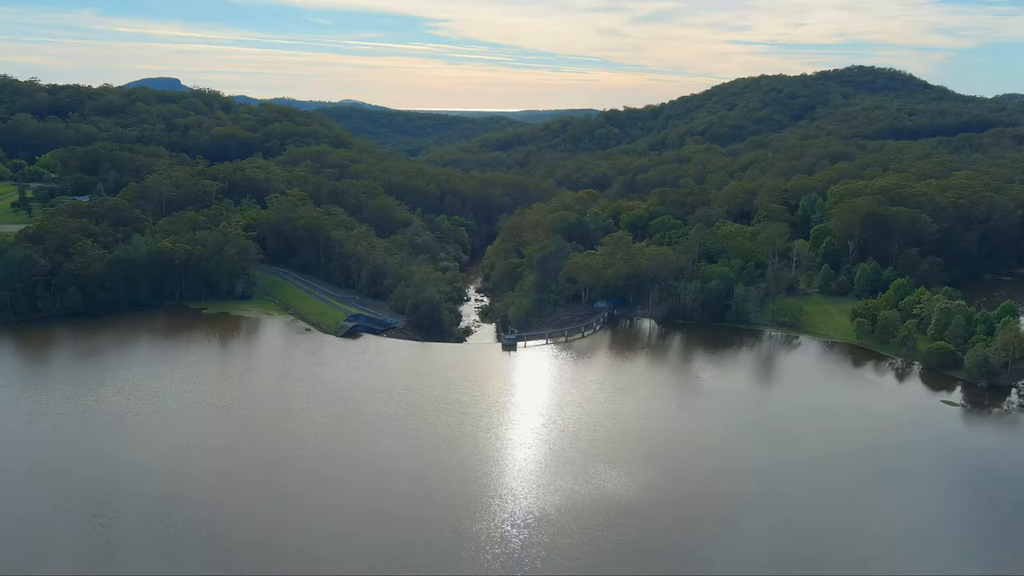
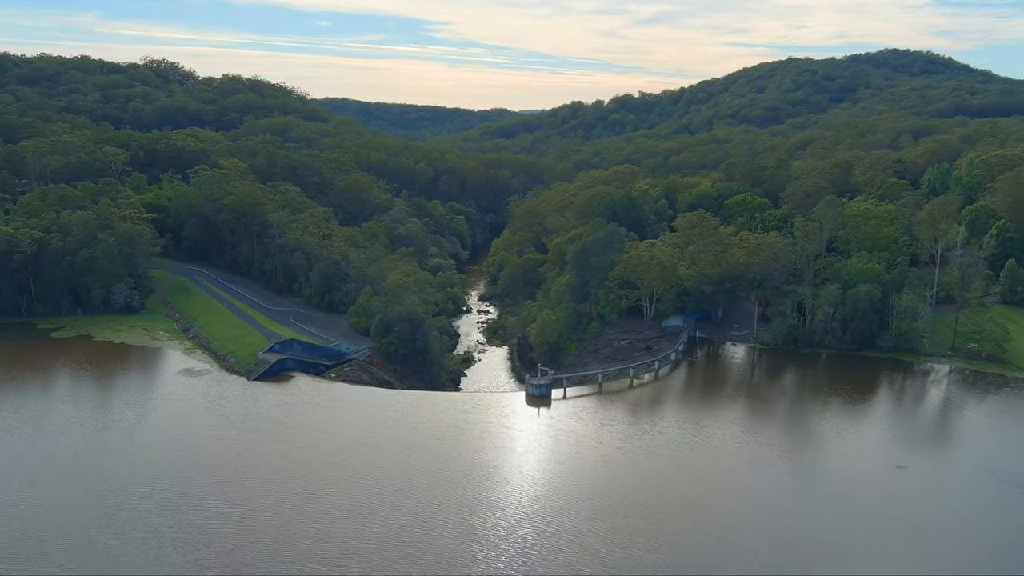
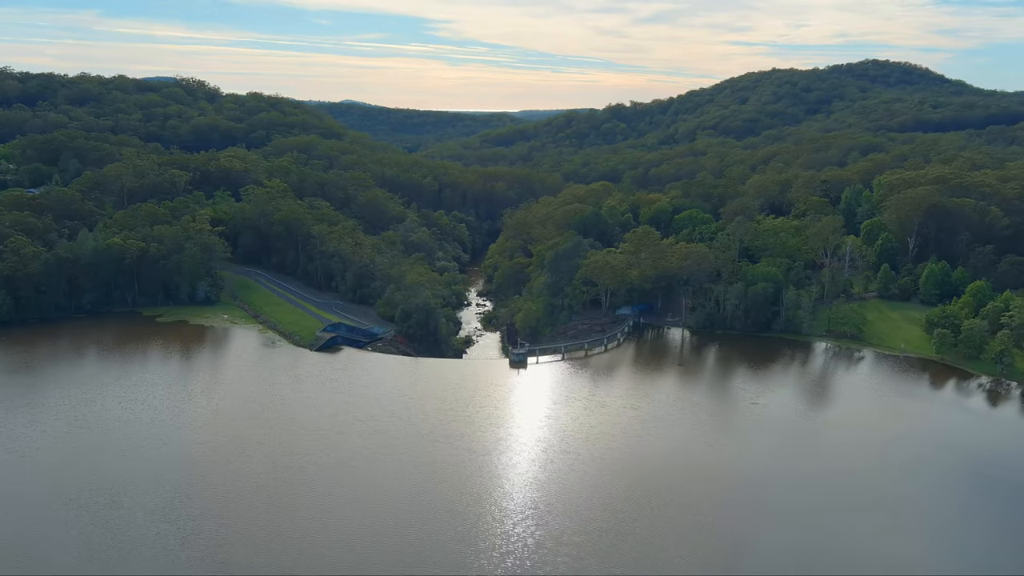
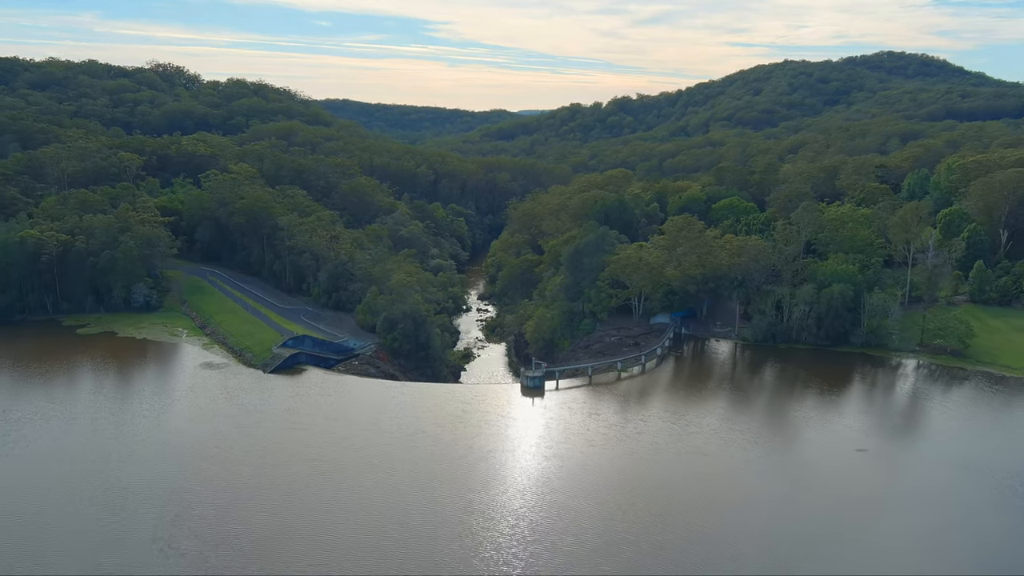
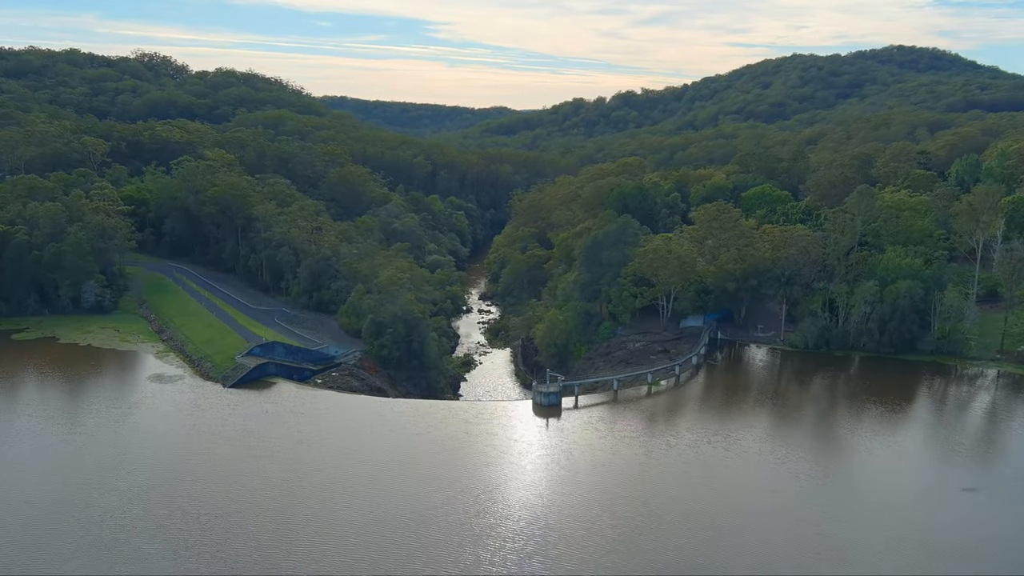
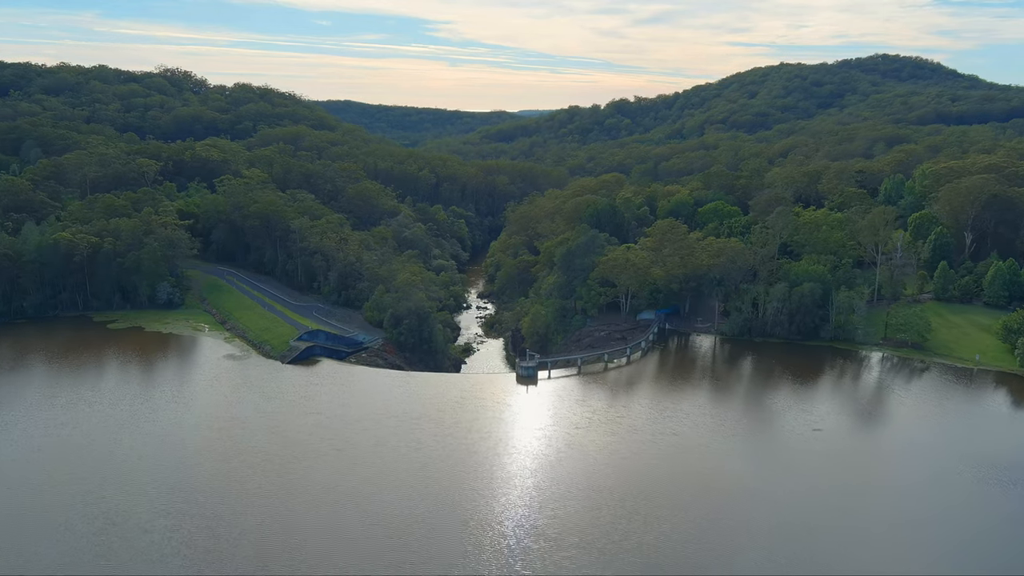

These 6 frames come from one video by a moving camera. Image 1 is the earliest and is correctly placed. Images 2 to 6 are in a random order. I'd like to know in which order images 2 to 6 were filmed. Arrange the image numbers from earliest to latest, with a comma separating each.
3, 6, 4, 2, 5
